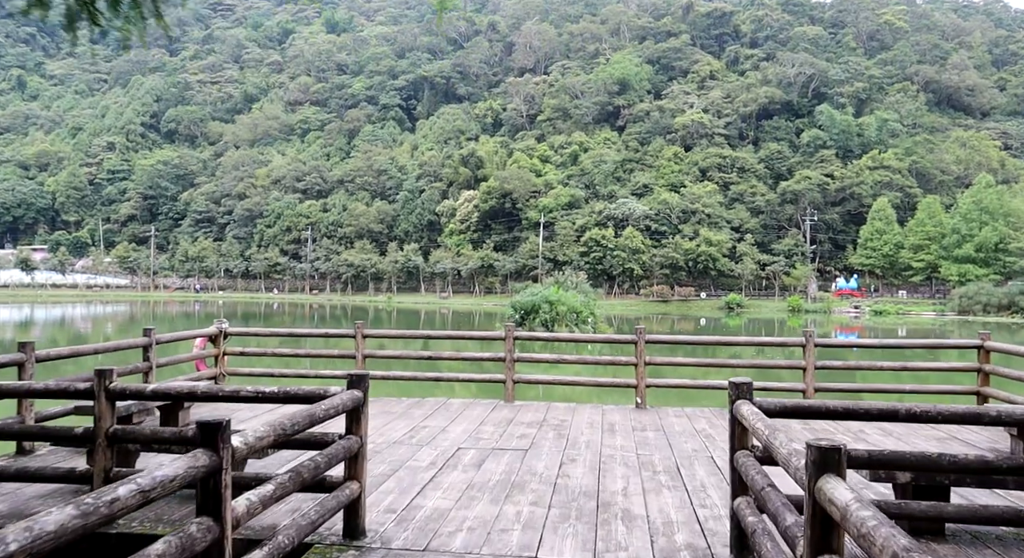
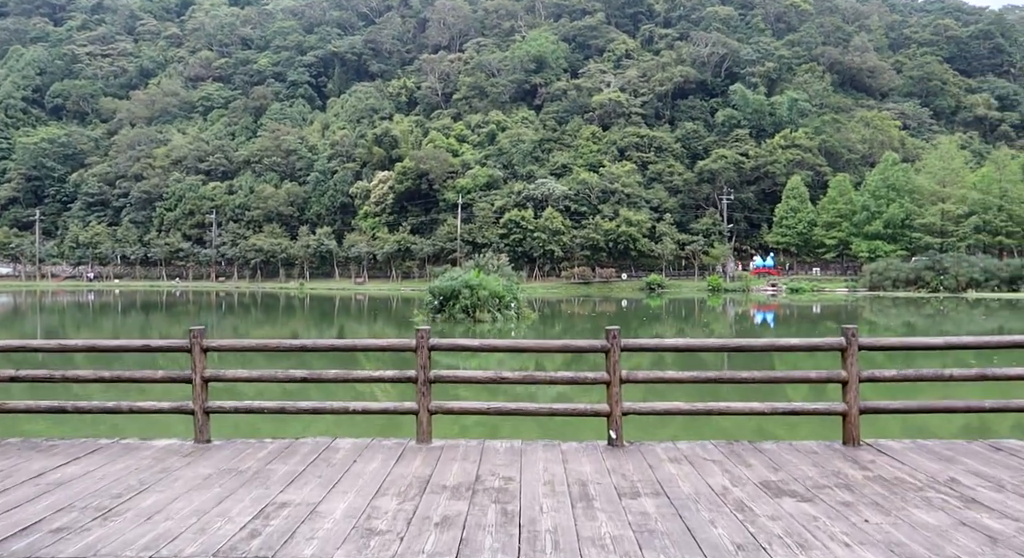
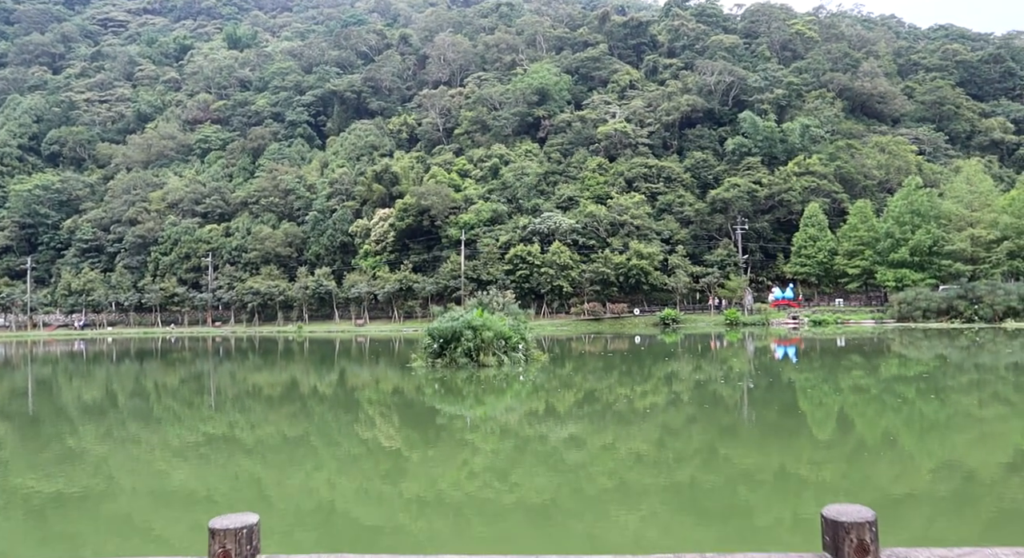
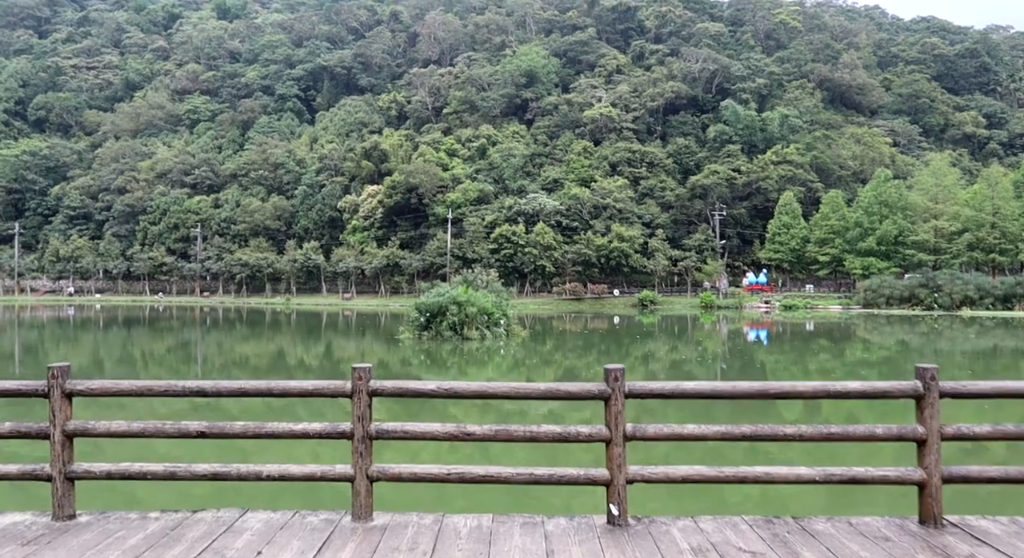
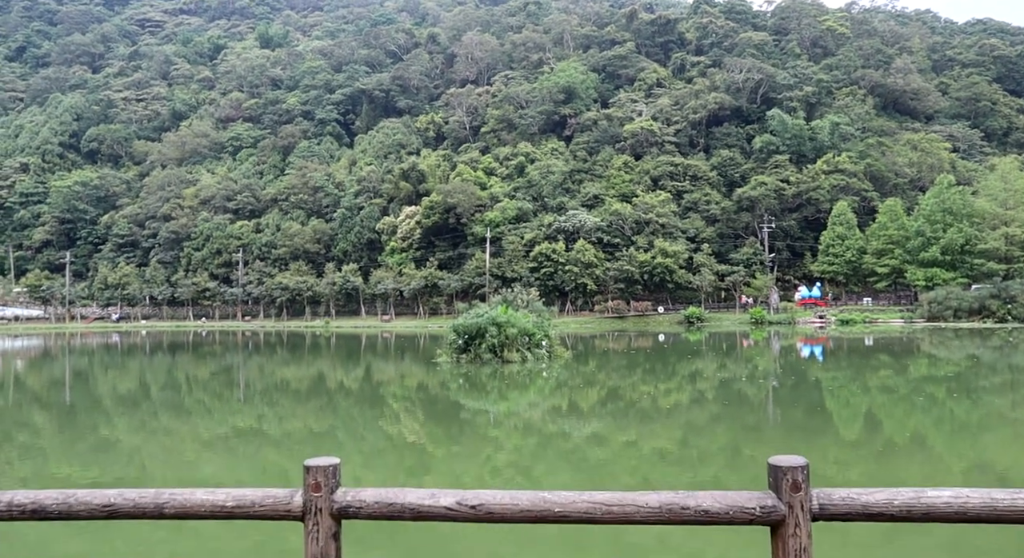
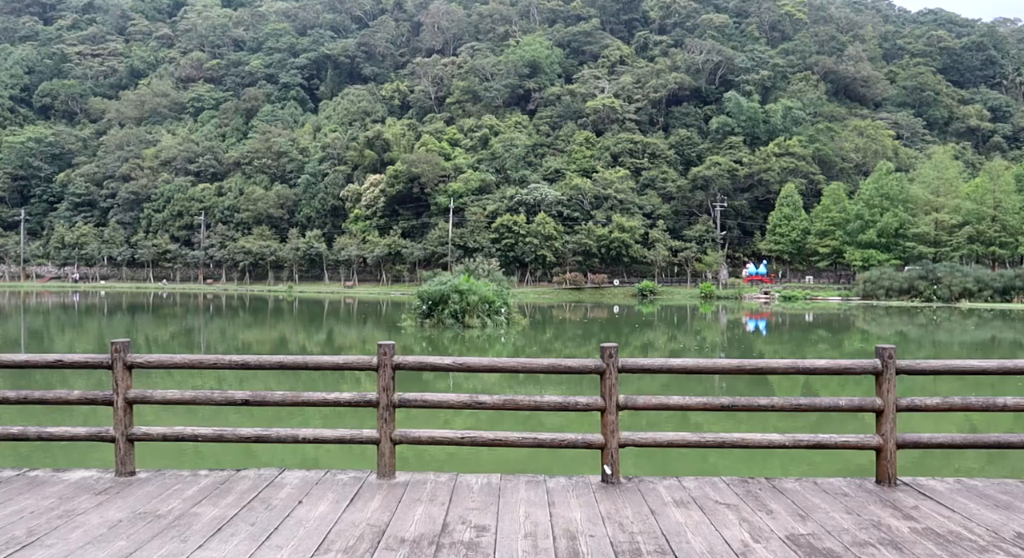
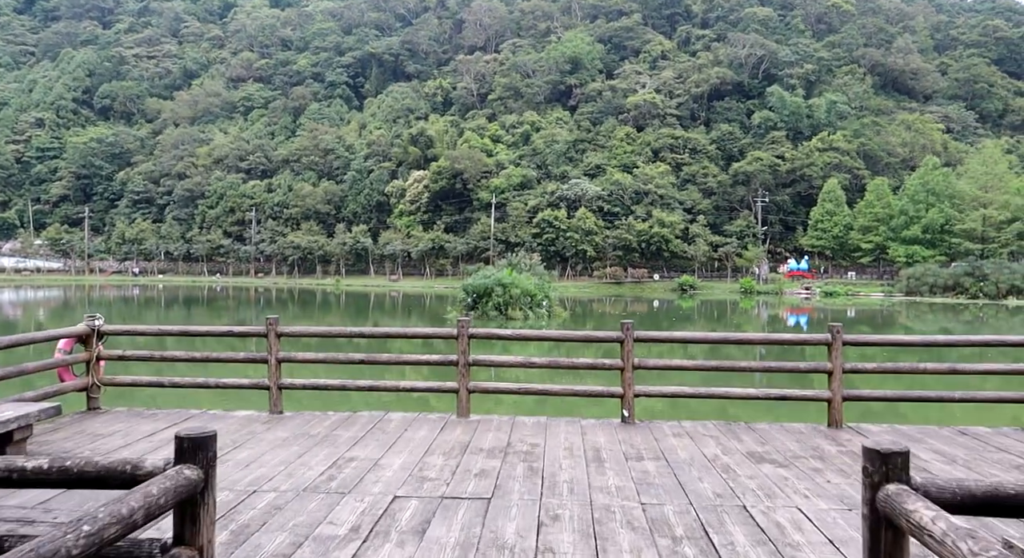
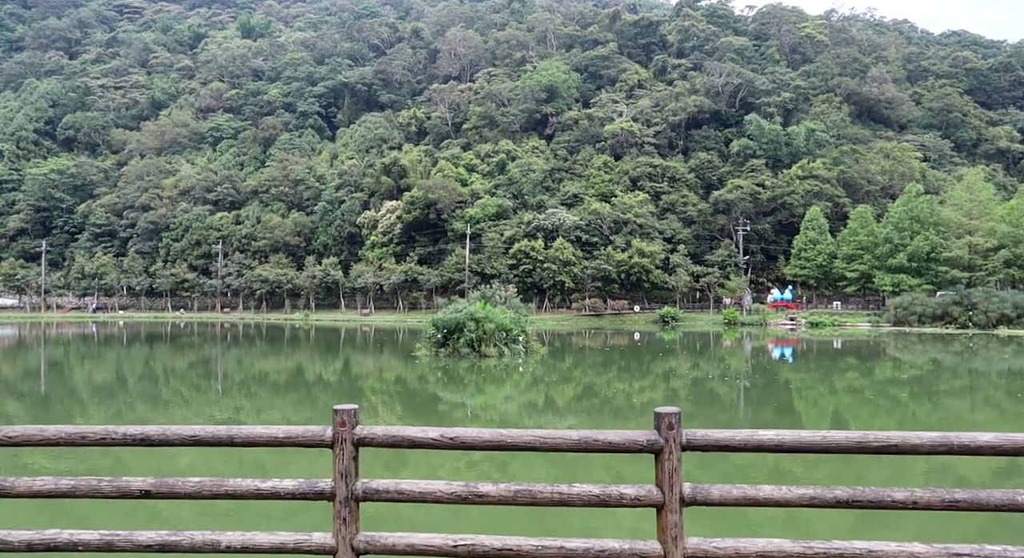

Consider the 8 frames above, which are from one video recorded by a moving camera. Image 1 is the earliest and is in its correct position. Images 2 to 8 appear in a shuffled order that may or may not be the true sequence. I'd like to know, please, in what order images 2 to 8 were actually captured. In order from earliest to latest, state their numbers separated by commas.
7, 2, 6, 4, 8, 5, 3
